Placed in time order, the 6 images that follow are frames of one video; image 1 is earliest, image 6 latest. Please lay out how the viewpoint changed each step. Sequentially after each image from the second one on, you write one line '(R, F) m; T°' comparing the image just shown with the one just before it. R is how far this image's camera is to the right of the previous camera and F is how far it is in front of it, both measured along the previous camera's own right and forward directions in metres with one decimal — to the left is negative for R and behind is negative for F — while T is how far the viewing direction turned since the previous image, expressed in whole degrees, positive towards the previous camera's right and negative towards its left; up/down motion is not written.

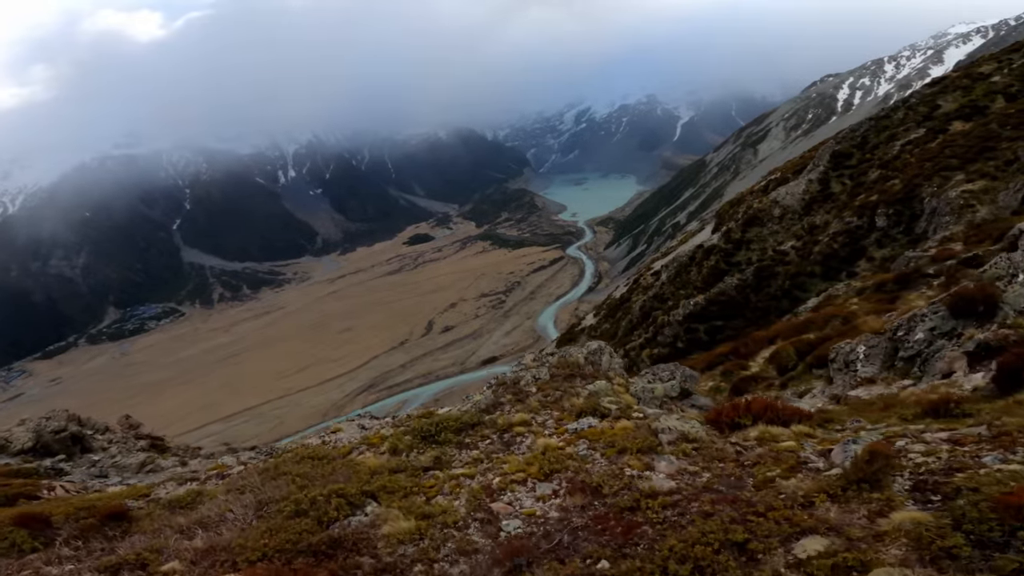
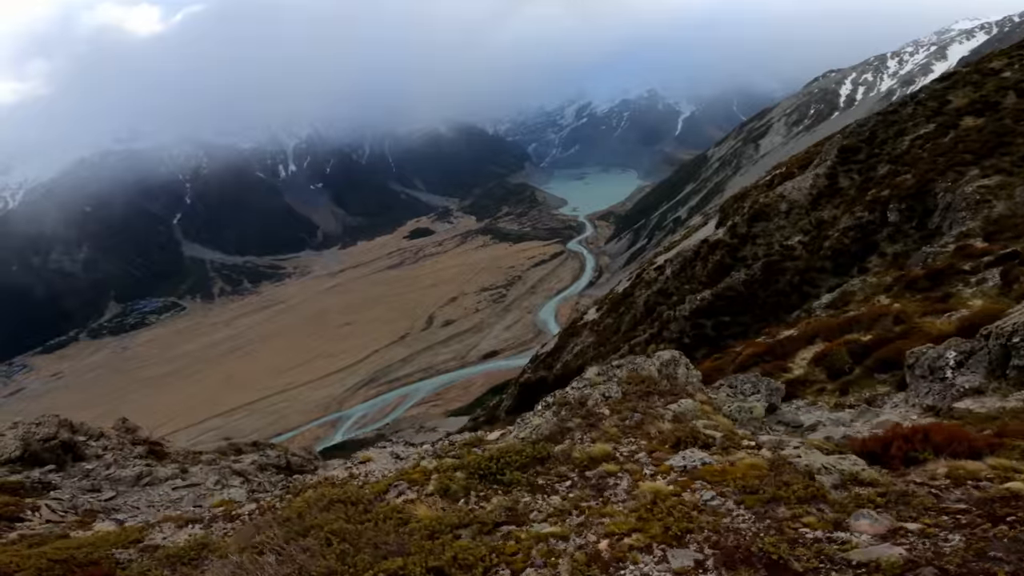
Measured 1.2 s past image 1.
(-0.7, +1.3) m; 0°
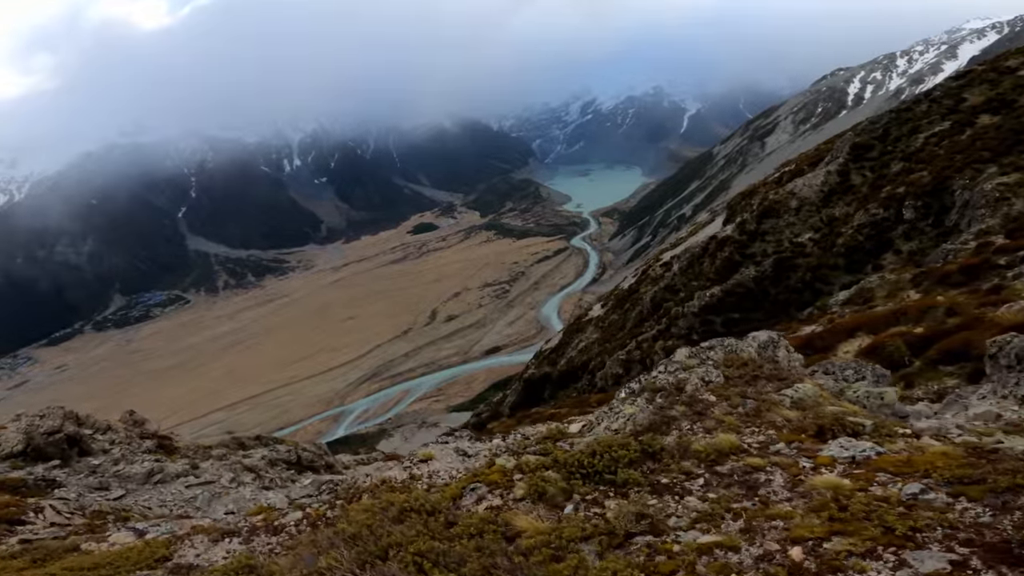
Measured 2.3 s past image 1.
(-0.8, +1.0) m; 0°
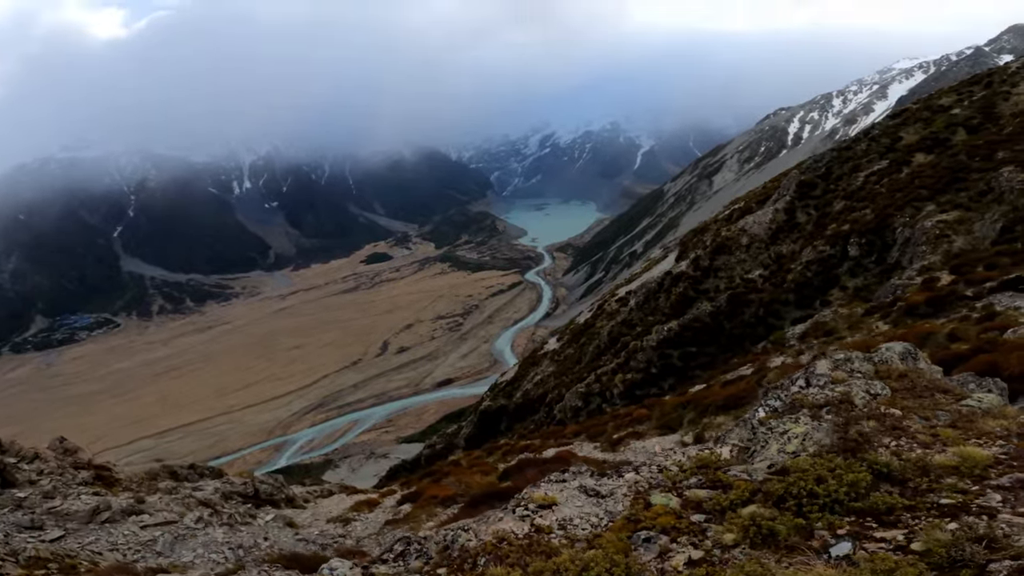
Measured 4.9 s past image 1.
(-1.3, +1.3) m; +5°
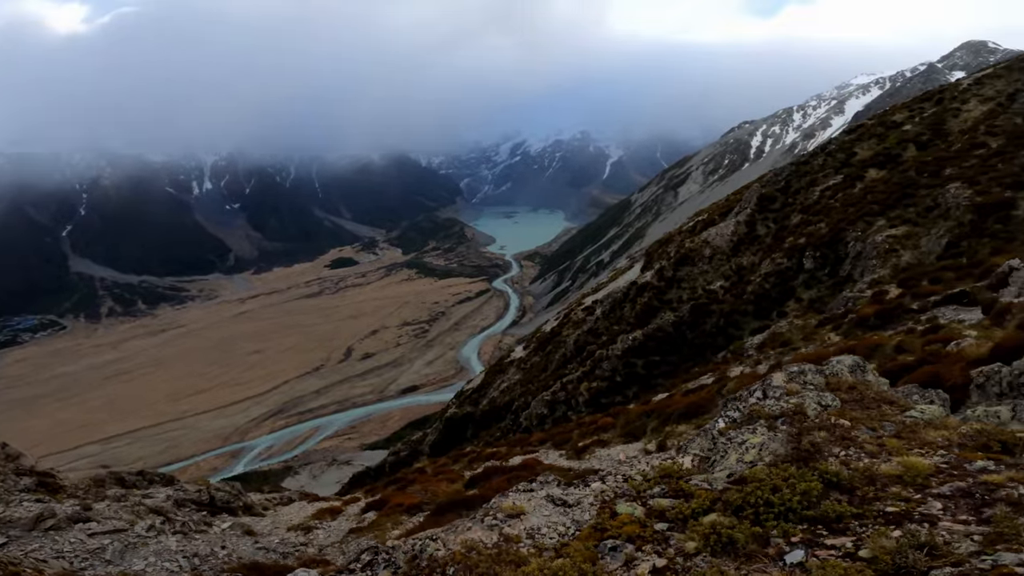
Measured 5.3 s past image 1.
(0.0, 0.0) m; +3°
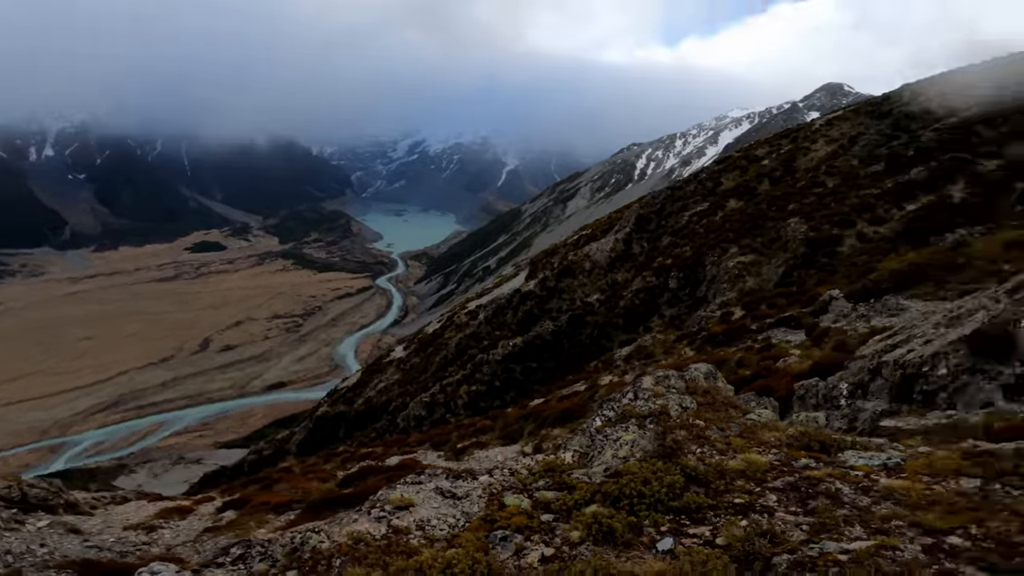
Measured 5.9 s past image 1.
(-0.6, -0.2) m; +11°
